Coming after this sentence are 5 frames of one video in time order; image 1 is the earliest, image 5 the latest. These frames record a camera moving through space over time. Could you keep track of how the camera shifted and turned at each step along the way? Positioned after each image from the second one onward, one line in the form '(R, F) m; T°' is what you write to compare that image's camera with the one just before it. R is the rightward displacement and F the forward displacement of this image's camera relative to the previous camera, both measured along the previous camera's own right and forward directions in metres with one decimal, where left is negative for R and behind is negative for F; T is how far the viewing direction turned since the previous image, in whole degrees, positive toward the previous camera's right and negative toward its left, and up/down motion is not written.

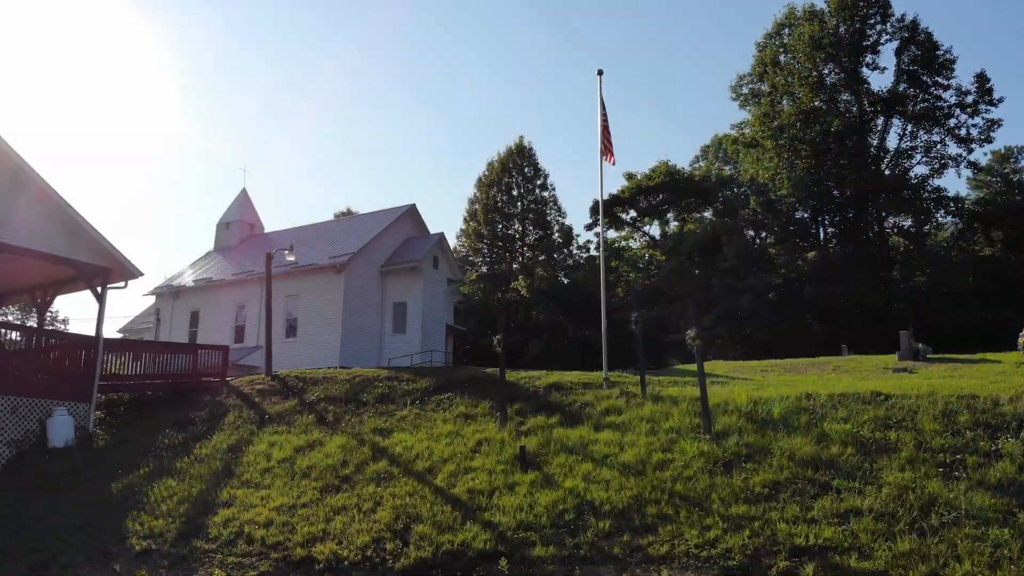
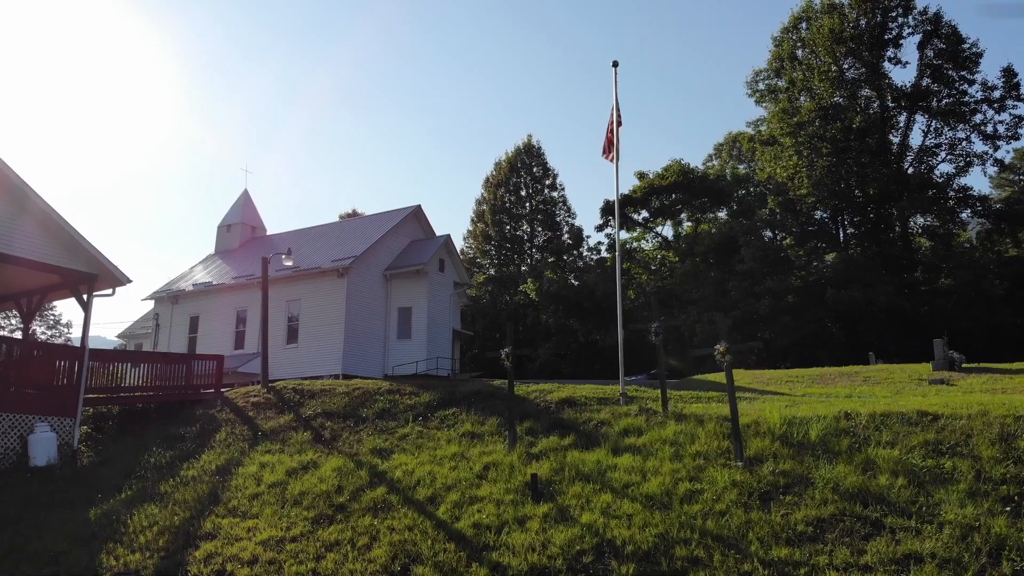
(0.0, +1.1) m; -1°
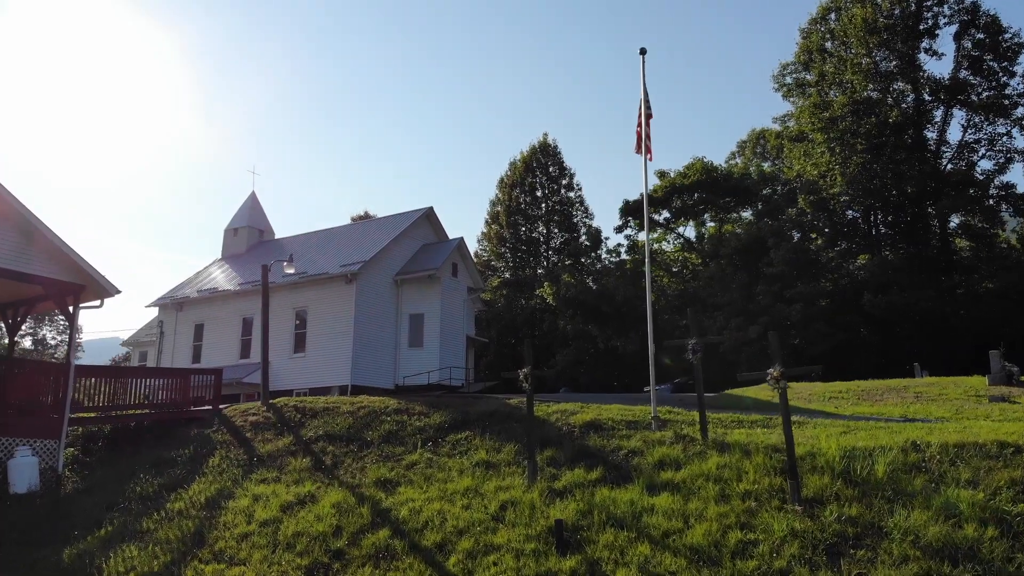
(-0.1, +1.5) m; -1°
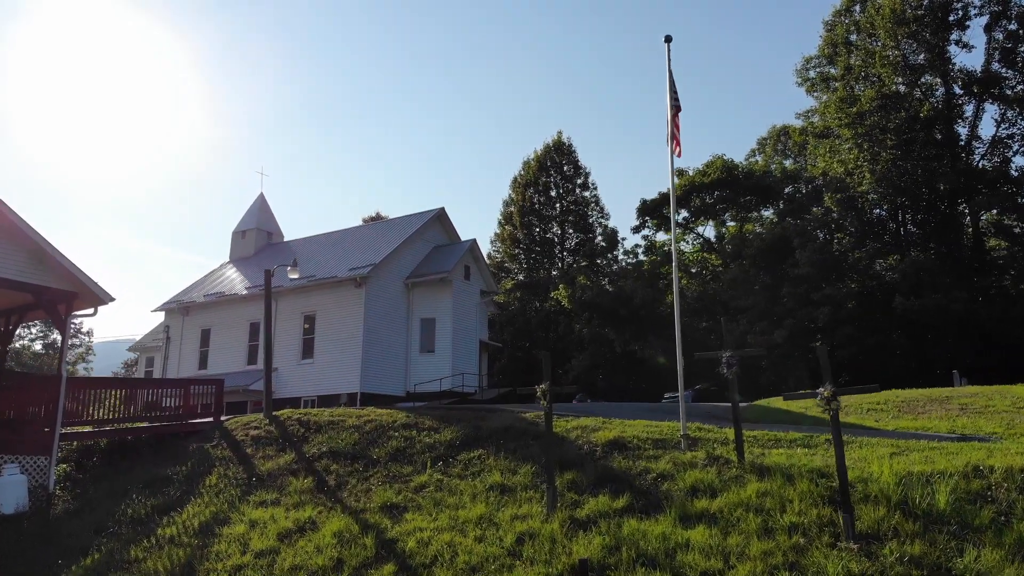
(-0.1, +1.0) m; -1°
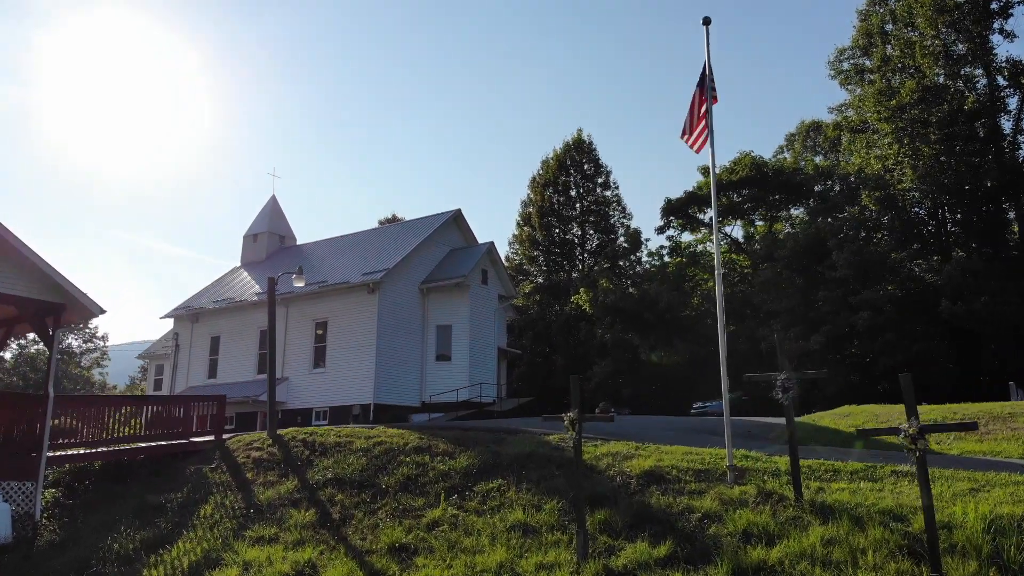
(-0.1, +1.3) m; -1°
